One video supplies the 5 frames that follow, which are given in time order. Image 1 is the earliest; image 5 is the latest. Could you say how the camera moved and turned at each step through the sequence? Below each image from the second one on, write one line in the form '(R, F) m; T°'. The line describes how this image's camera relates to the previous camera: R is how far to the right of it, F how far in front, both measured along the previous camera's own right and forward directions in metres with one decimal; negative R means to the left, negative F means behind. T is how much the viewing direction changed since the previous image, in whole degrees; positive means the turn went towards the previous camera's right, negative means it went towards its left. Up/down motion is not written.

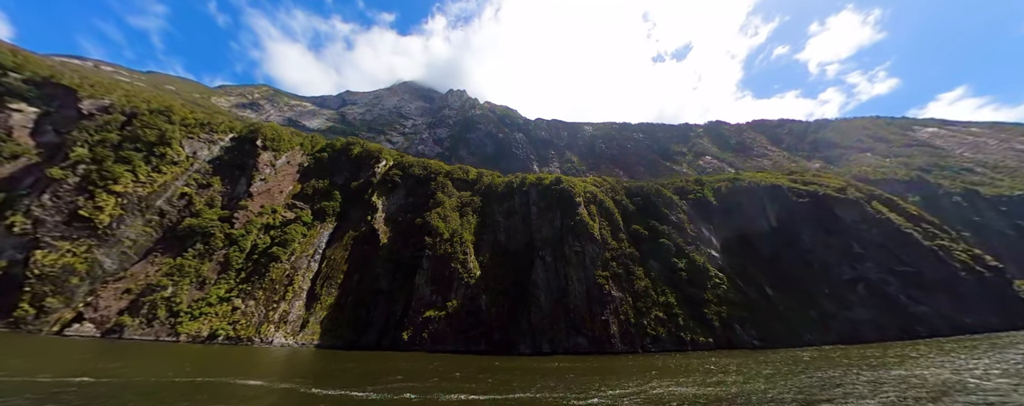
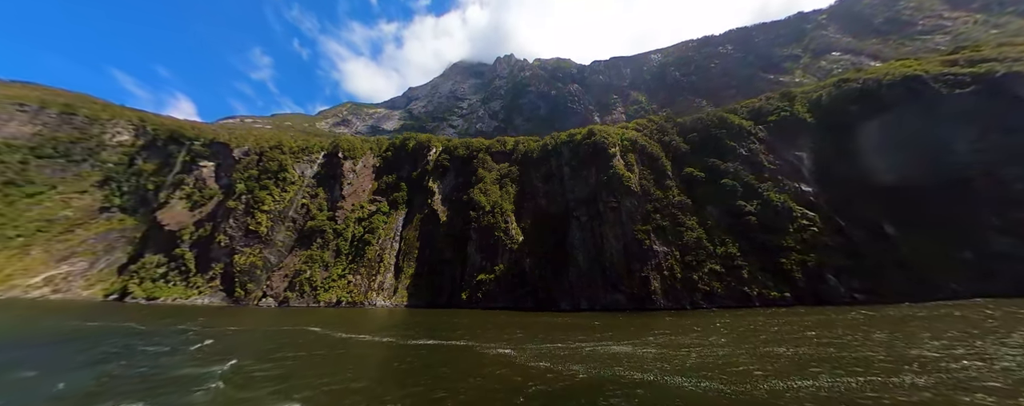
(+11.7, +0.5) m; -18°
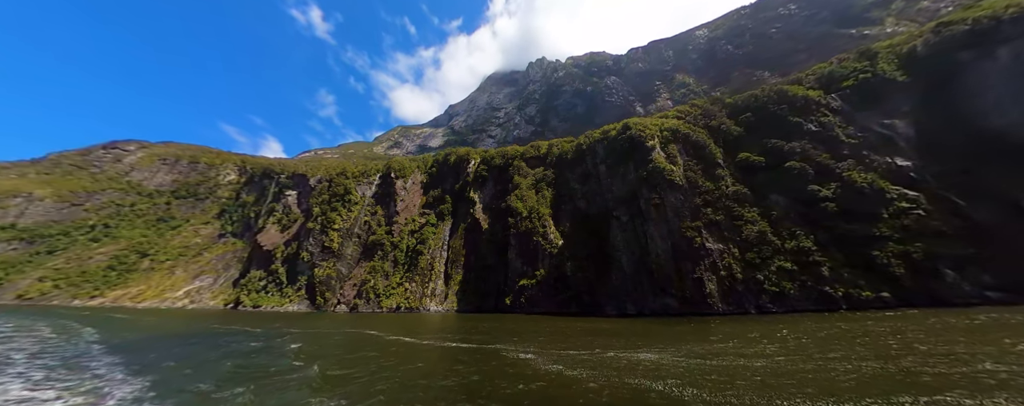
(+2.5, -0.3) m; -10°
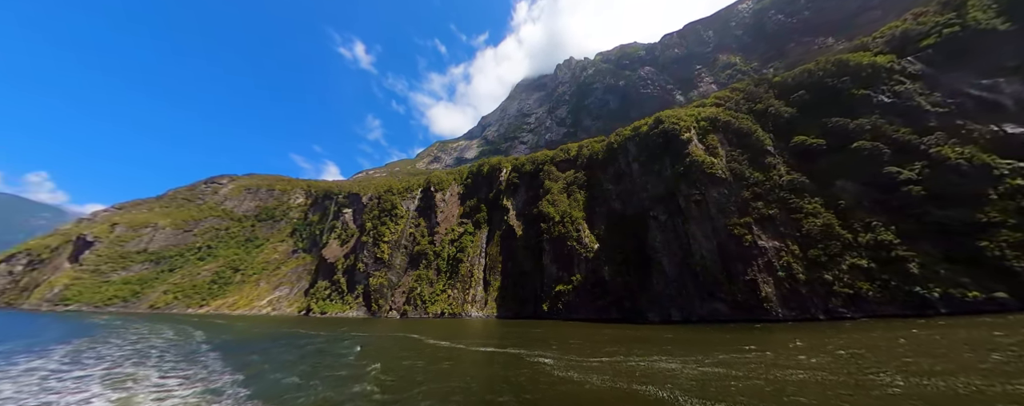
(+2.1, -0.6) m; -8°
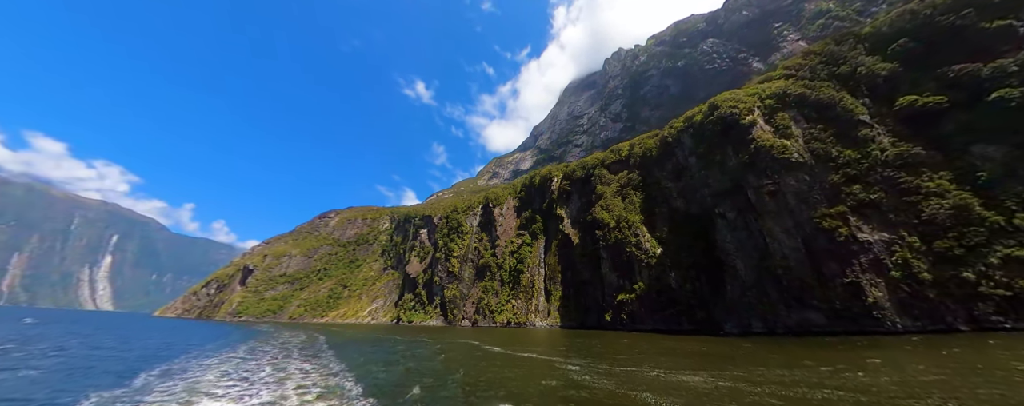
(+4.0, -2.0) m; -14°
